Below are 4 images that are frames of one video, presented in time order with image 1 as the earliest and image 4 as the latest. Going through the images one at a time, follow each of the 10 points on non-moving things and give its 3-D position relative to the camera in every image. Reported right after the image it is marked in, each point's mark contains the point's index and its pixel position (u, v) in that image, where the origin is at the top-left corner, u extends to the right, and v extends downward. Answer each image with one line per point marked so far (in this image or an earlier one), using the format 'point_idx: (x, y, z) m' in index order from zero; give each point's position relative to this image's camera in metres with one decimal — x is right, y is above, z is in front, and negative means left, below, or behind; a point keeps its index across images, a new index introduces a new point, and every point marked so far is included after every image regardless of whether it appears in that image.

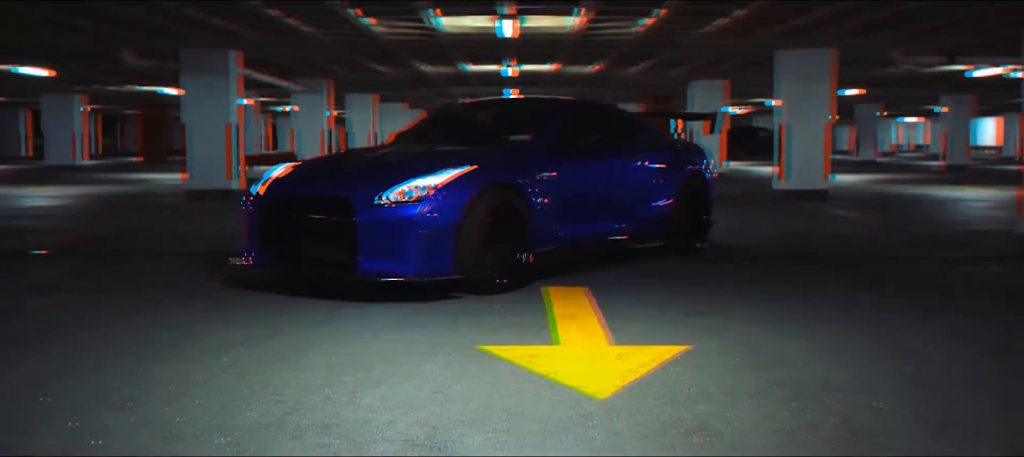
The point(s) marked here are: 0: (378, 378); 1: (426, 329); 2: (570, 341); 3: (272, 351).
0: (-0.6, -0.7, +4.5) m
1: (-0.5, -0.6, +5.6) m
2: (+0.3, -0.6, +5.3) m
3: (-1.3, -0.7, +5.1) m
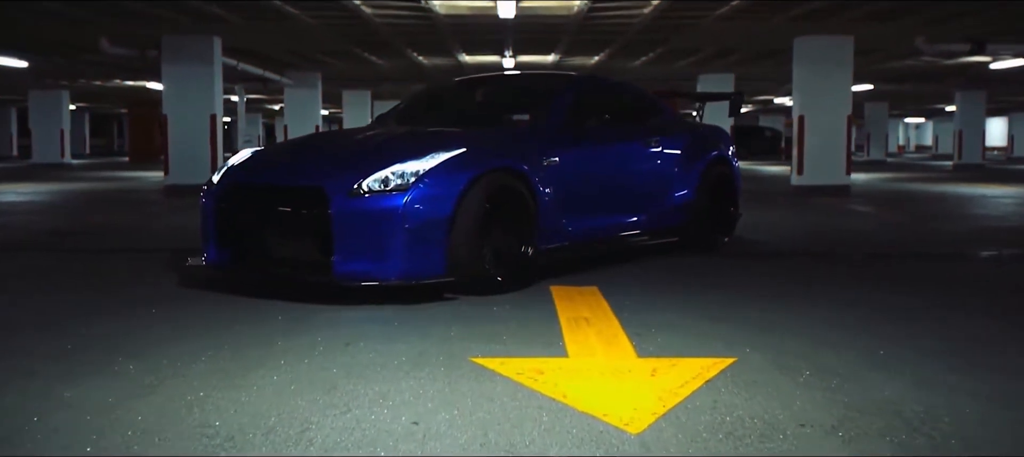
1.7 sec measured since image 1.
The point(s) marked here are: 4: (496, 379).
0: (-0.6, -0.6, +3.5) m
1: (-0.5, -0.5, +4.6) m
2: (+0.3, -0.6, +4.3) m
3: (-1.3, -0.6, +4.1) m
4: (-0.1, -0.6, +3.8) m
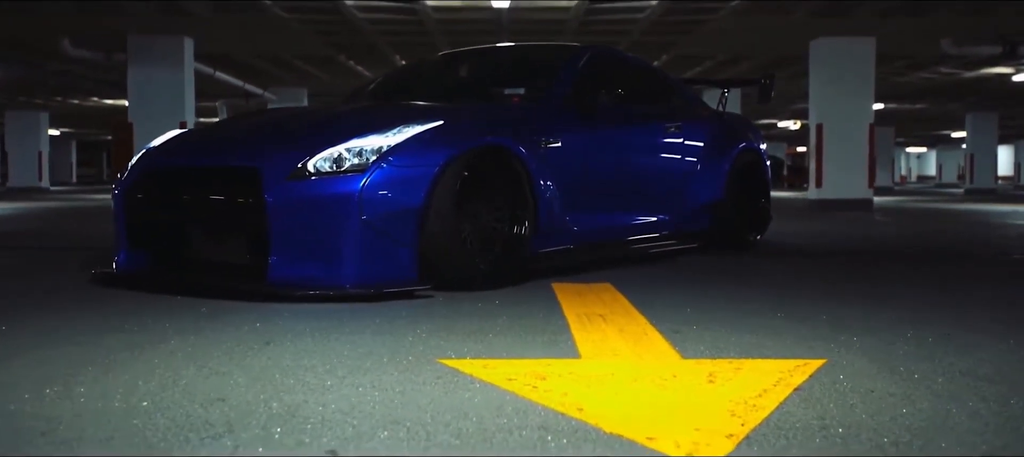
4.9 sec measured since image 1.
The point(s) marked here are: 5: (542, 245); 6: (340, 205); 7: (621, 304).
0: (-0.6, -0.4, +2.2) m
1: (-0.5, -0.4, +3.3) m
2: (+0.3, -0.4, +3.0) m
3: (-1.3, -0.4, +2.8) m
4: (-0.1, -0.4, +2.5) m
5: (+0.1, -0.1, +5.2) m
6: (-0.8, +0.1, +4.2) m
7: (+0.5, -0.3, +4.3) m
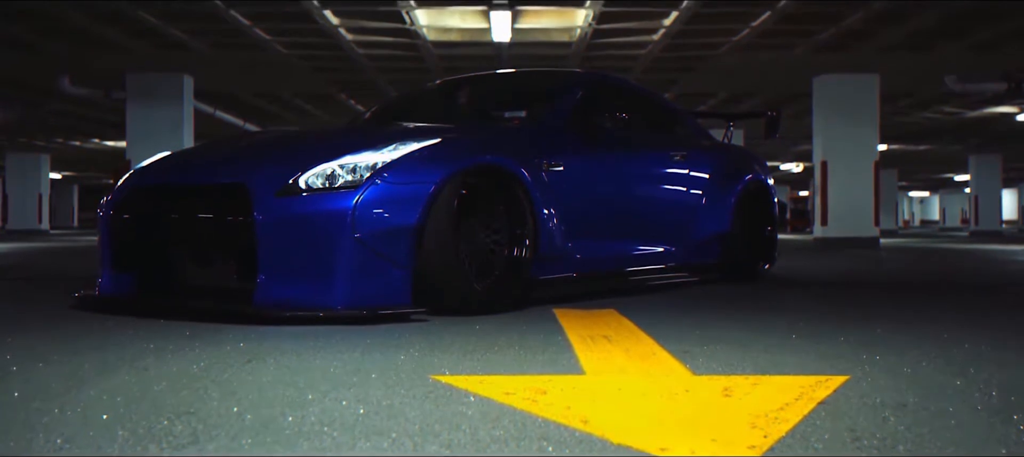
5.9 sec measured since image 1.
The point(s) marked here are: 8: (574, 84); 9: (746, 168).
0: (-0.6, -0.4, +2.0) m
1: (-0.5, -0.4, +3.1) m
2: (+0.3, -0.4, +2.8) m
3: (-1.3, -0.4, +2.6) m
4: (-0.1, -0.4, +2.3) m
5: (+0.1, -0.2, +5.0) m
6: (-0.8, 0.0, +4.1) m
7: (+0.5, -0.4, +4.1) m
8: (+0.4, +0.9, +5.9) m
9: (+1.7, +0.5, +7.1) m
